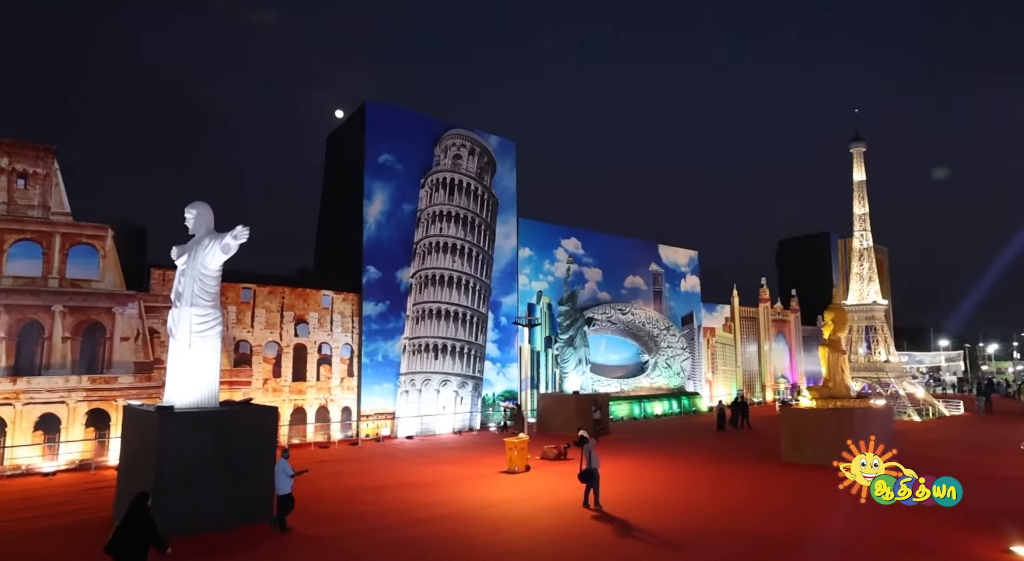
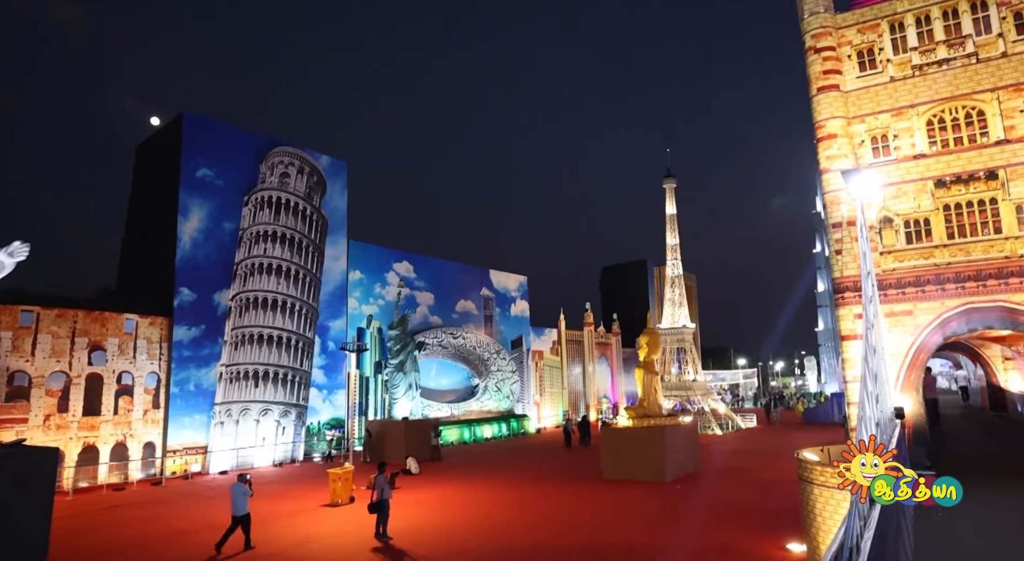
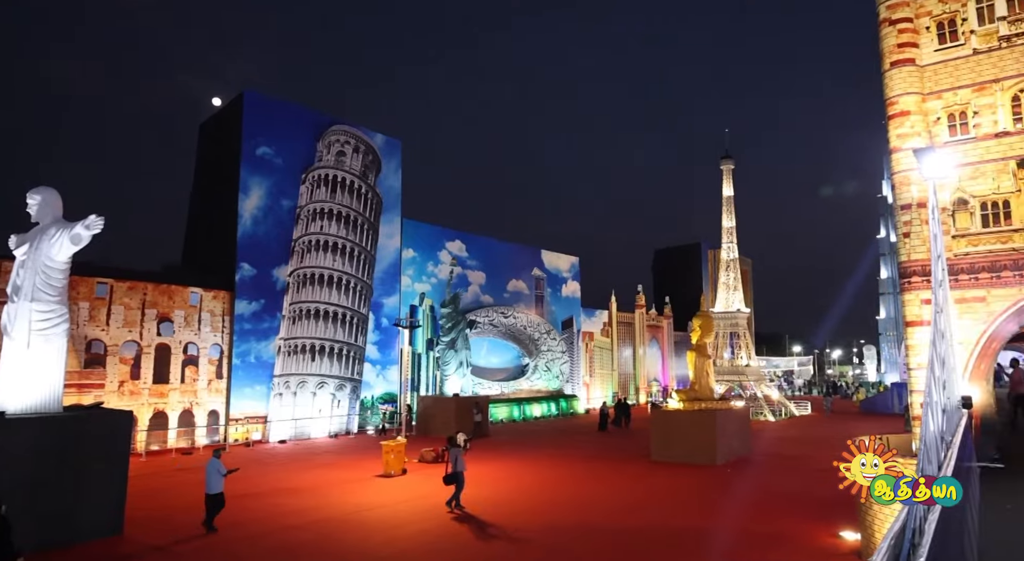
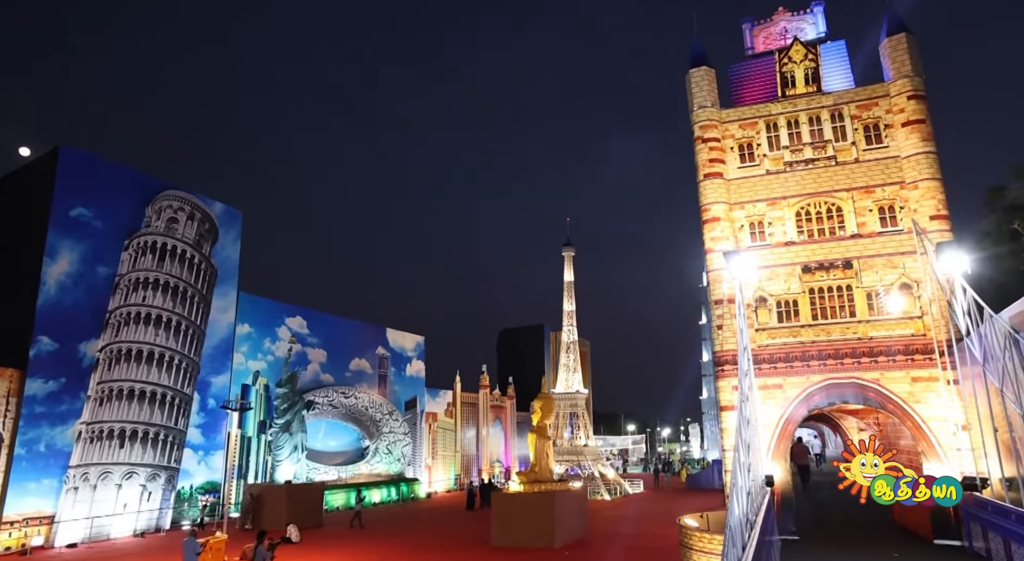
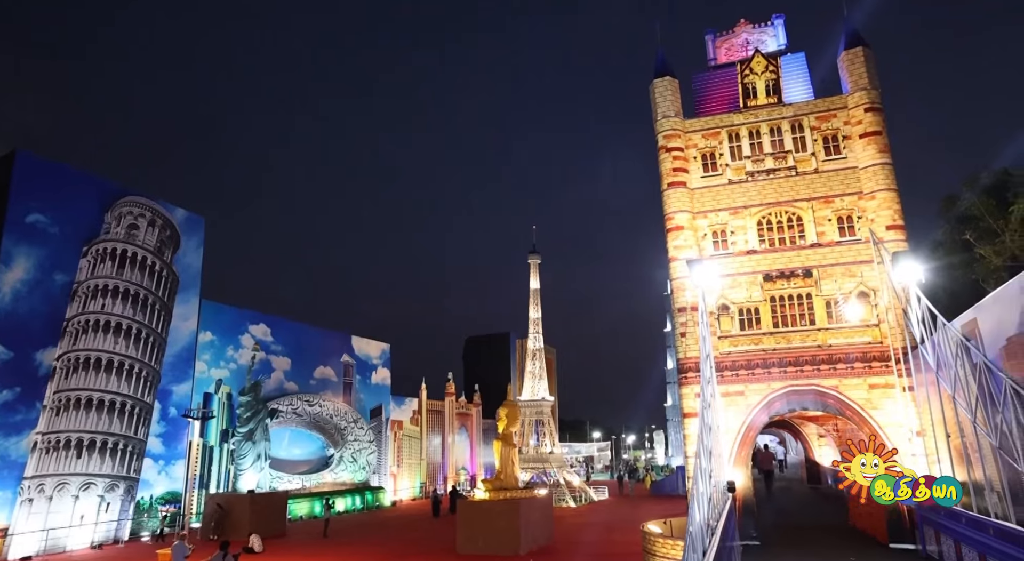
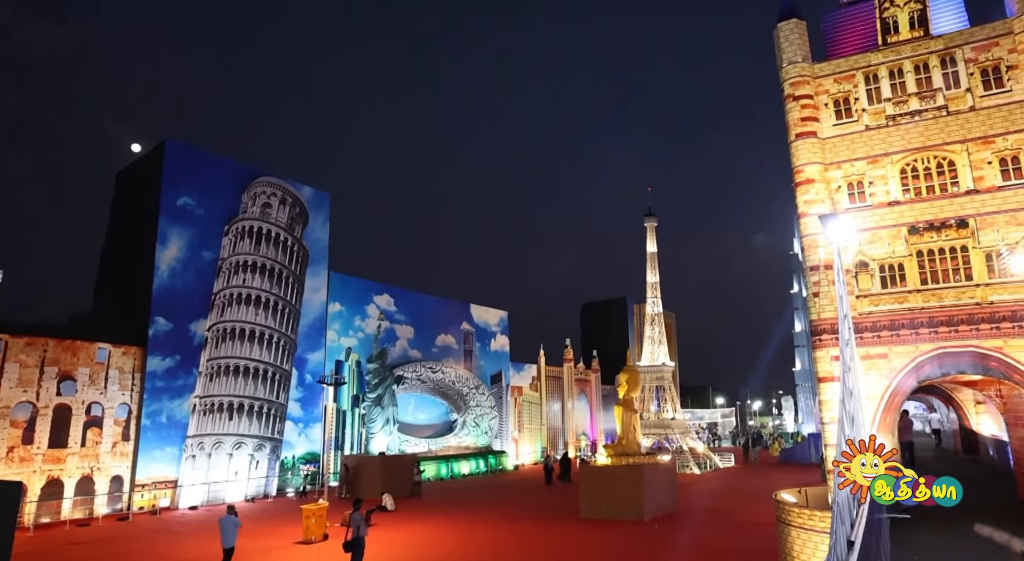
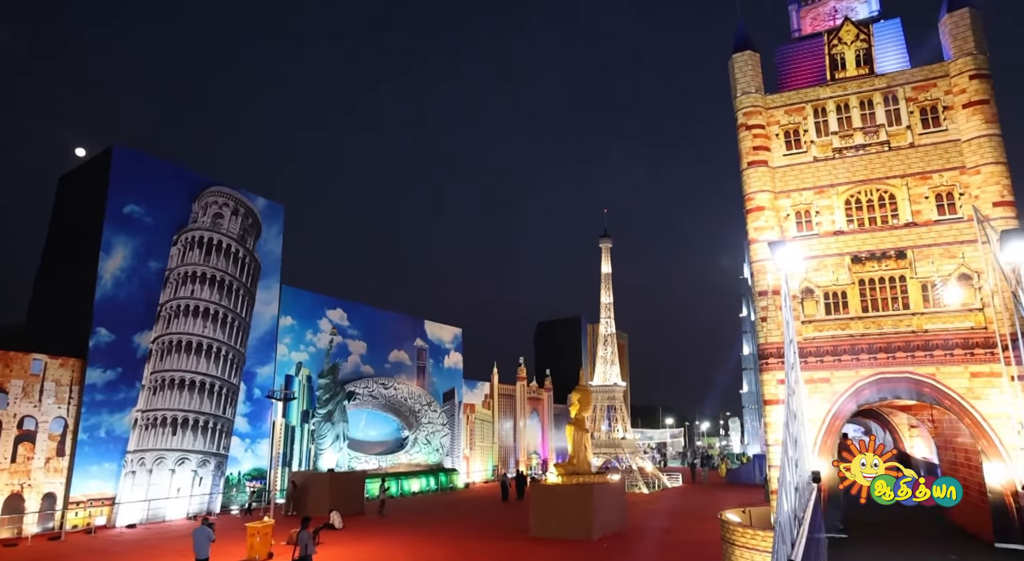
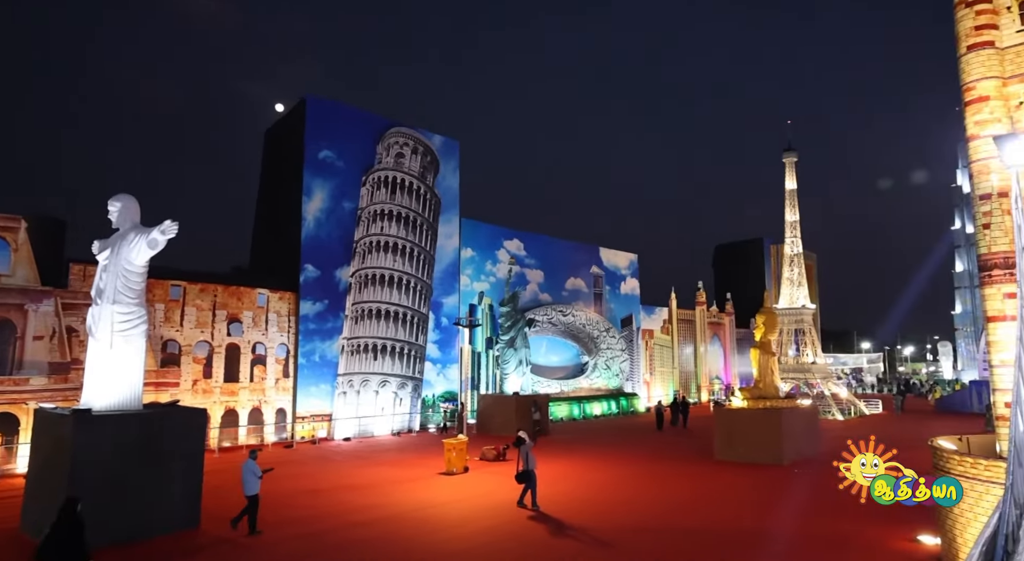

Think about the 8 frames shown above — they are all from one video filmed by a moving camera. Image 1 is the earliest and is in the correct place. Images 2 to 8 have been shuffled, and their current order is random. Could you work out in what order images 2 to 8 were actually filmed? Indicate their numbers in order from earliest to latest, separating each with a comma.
8, 3, 2, 6, 7, 4, 5
